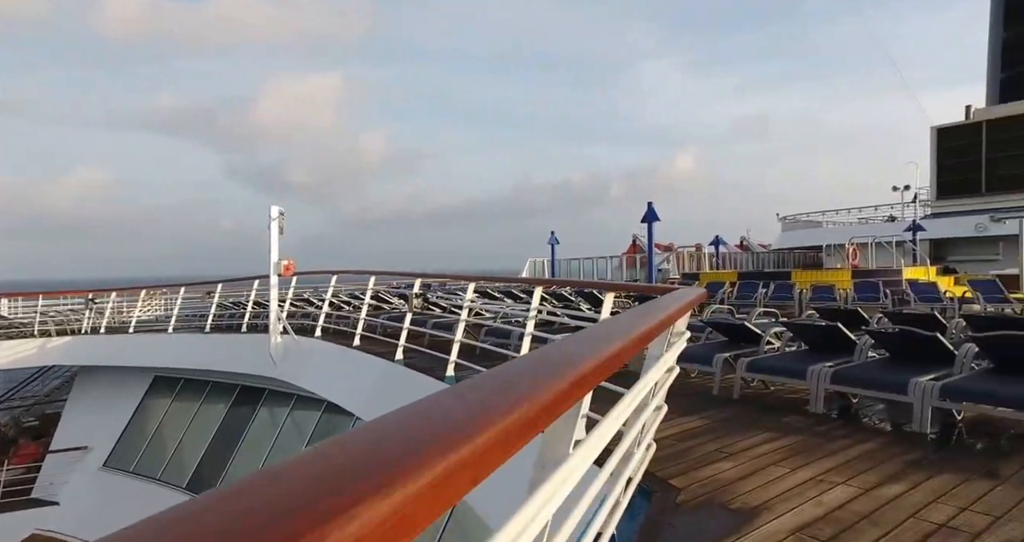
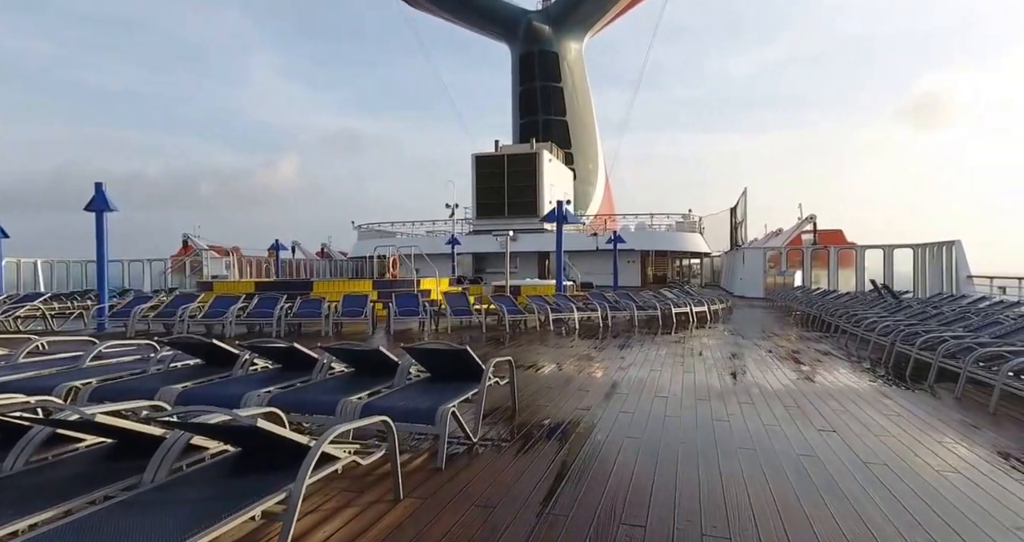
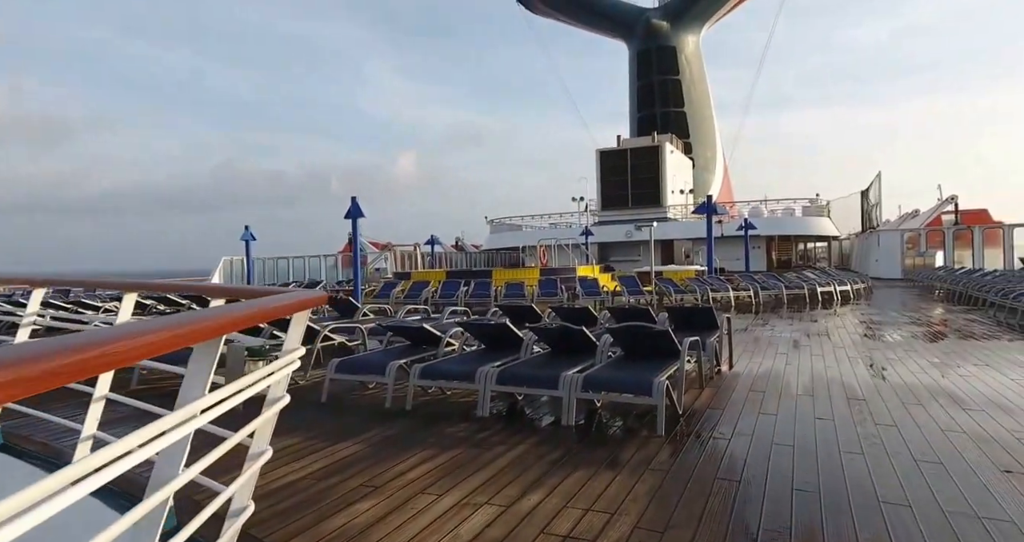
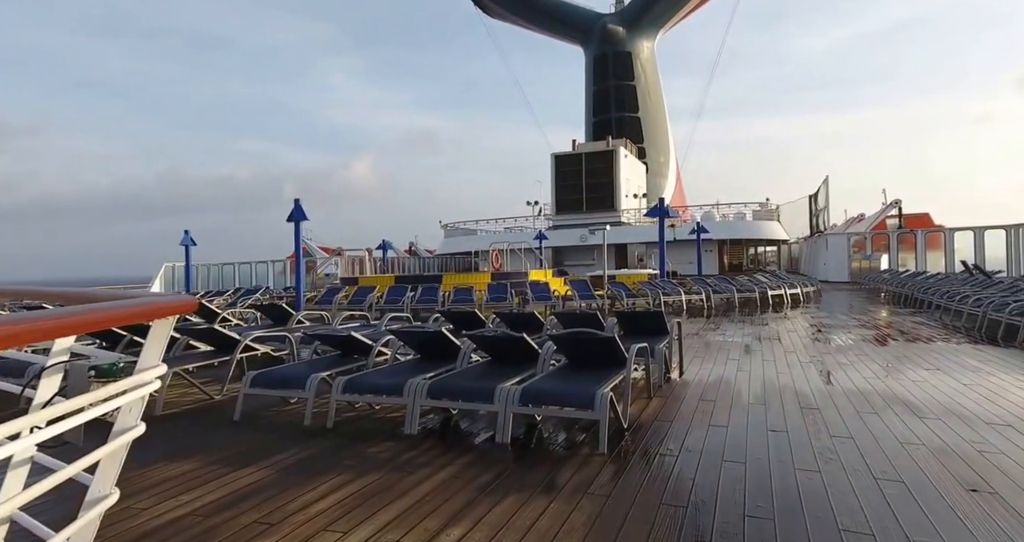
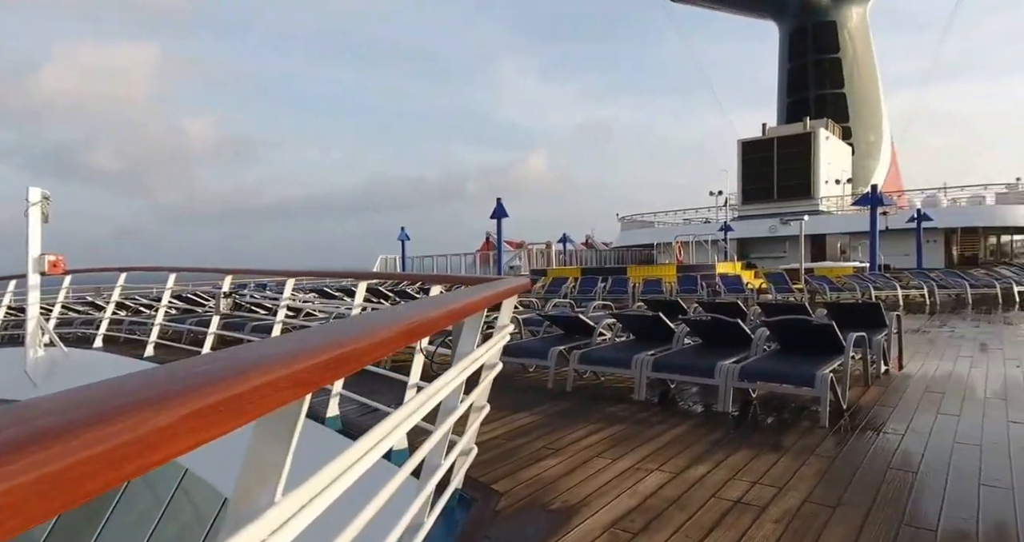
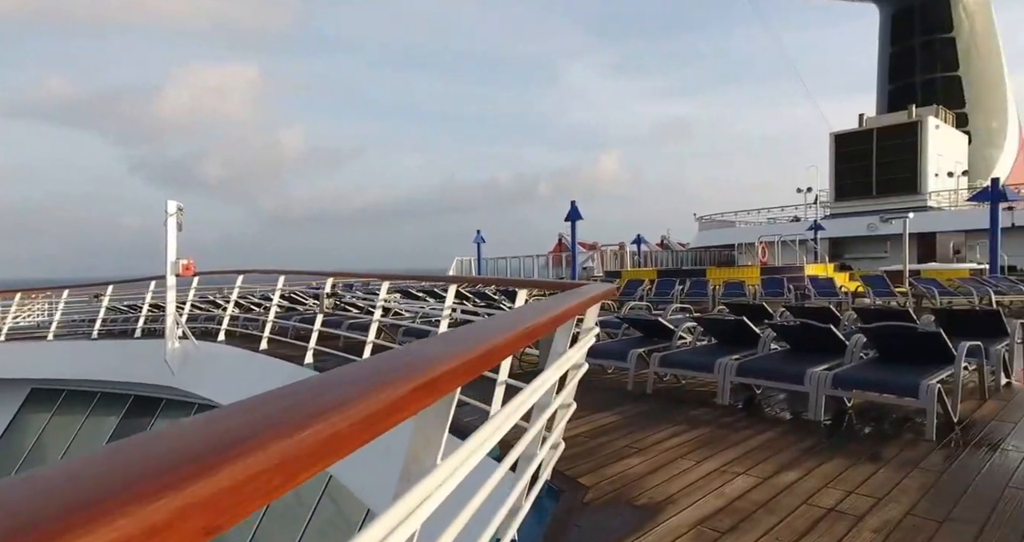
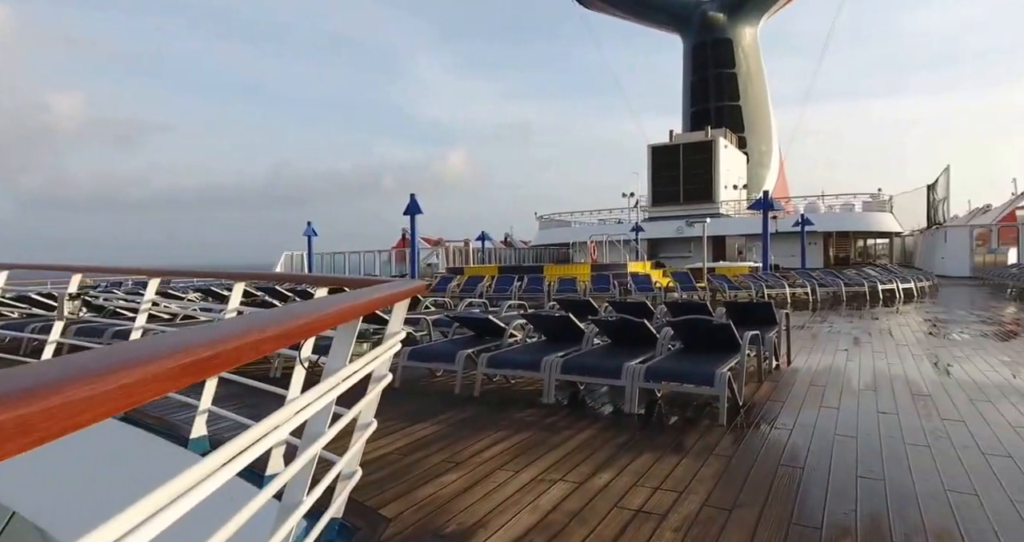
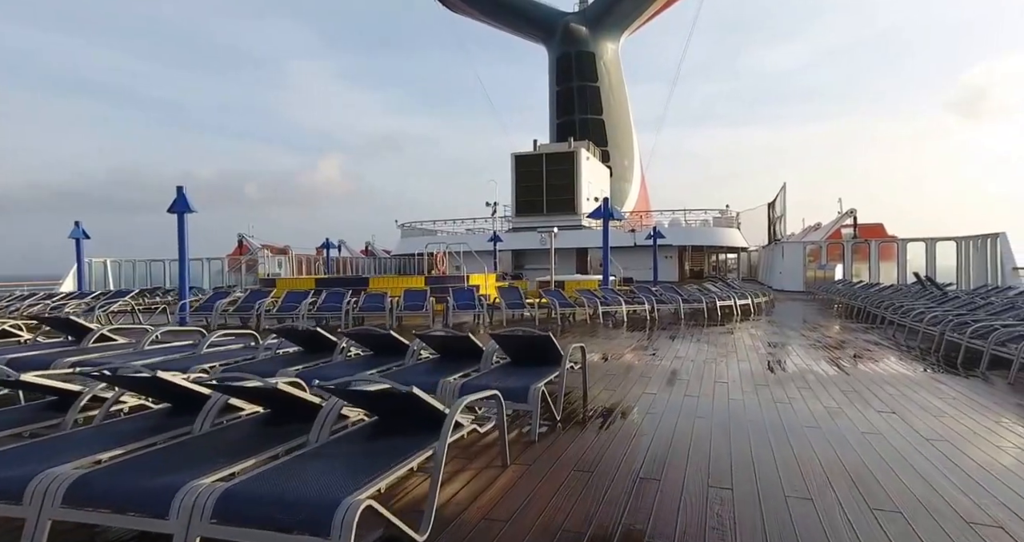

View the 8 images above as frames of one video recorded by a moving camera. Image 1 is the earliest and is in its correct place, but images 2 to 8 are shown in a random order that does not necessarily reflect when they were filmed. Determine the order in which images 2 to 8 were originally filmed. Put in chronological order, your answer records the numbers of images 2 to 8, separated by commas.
6, 5, 7, 3, 4, 8, 2
